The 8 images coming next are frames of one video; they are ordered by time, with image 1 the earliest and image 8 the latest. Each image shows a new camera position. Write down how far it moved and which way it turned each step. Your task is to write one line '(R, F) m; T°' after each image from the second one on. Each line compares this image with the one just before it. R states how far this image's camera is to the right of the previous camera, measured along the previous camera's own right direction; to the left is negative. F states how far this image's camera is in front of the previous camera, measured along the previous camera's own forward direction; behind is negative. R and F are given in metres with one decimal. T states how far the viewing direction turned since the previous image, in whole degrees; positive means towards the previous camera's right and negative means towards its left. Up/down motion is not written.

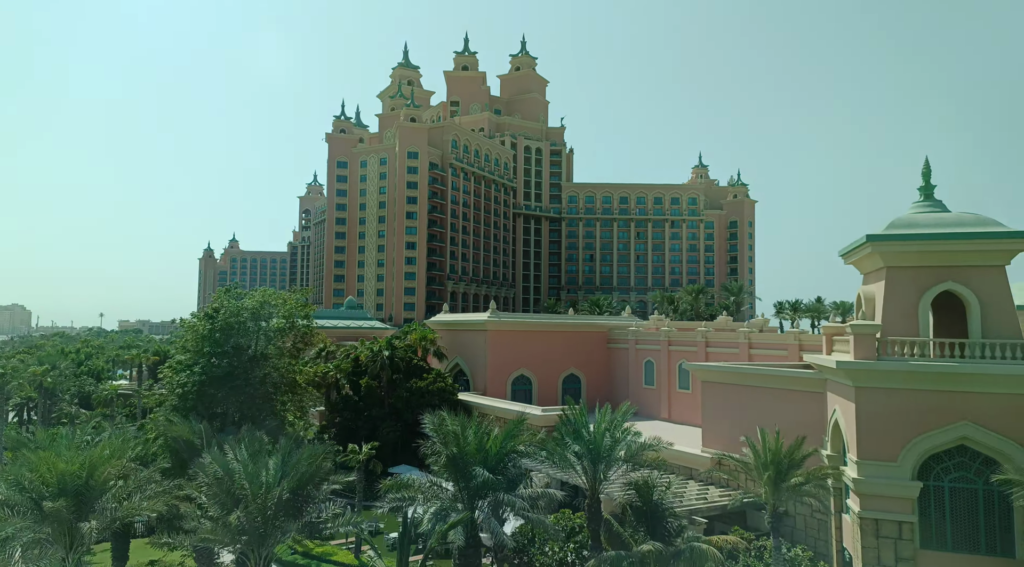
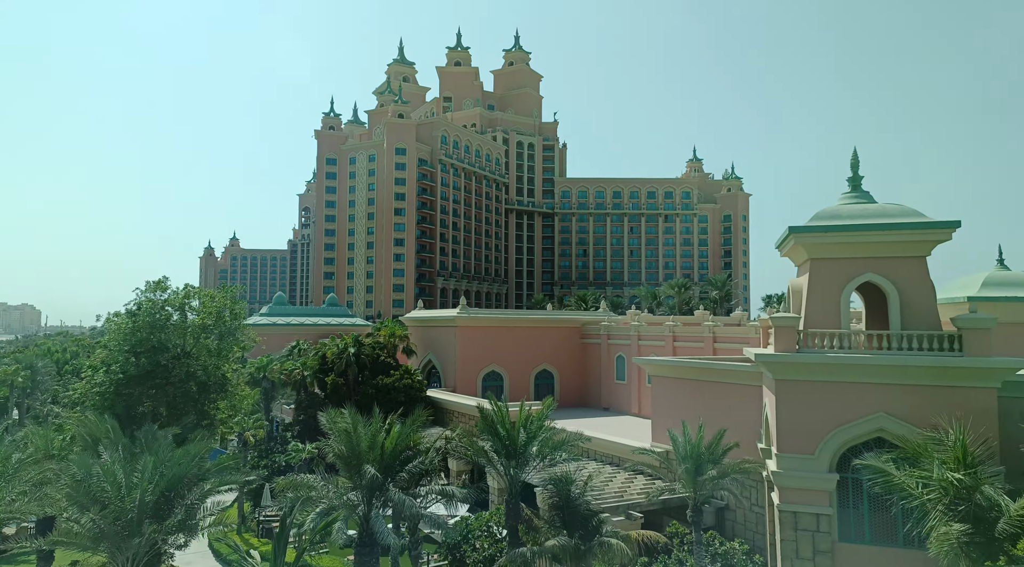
(+1.4, +0.1) m; 0°
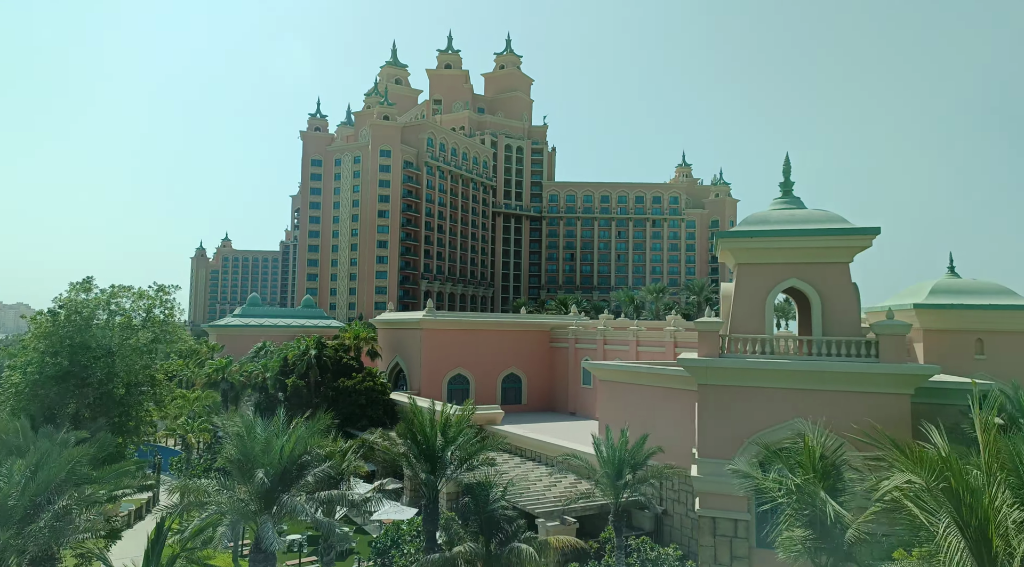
(+1.2, +0.1) m; +1°
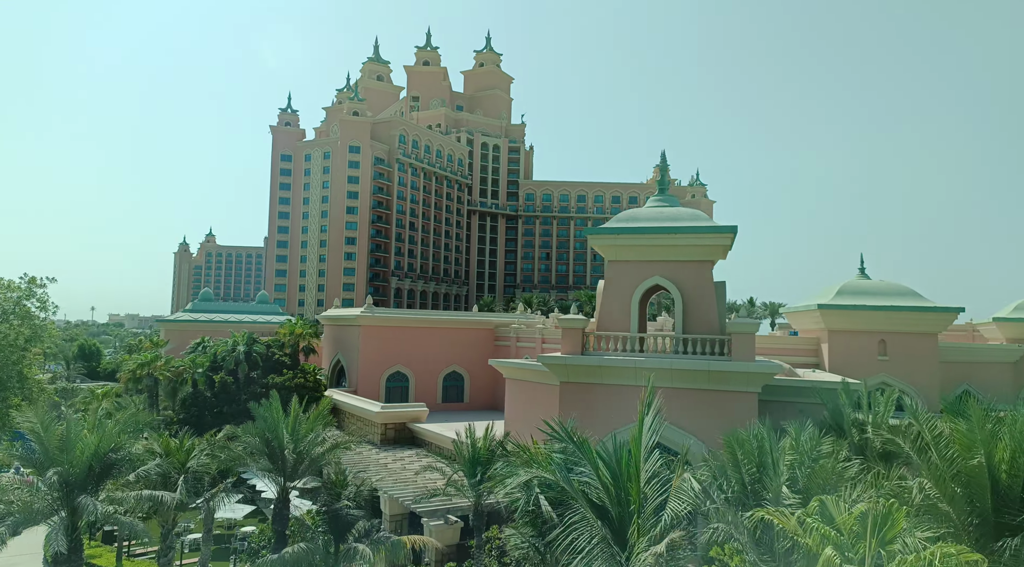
(+2.1, +0.2) m; +1°
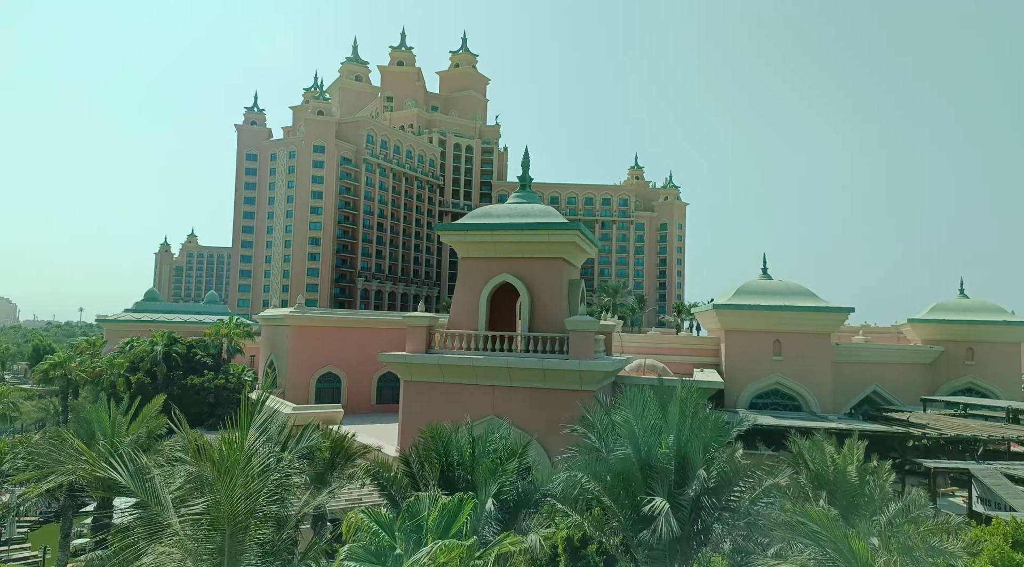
(+2.3, +0.2) m; +2°
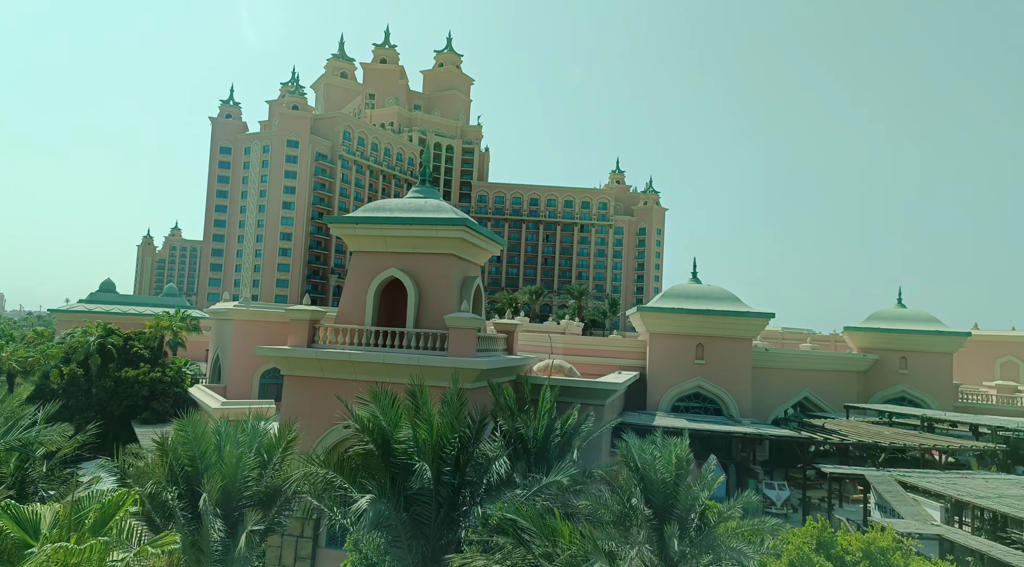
(+1.6, +0.2) m; +1°
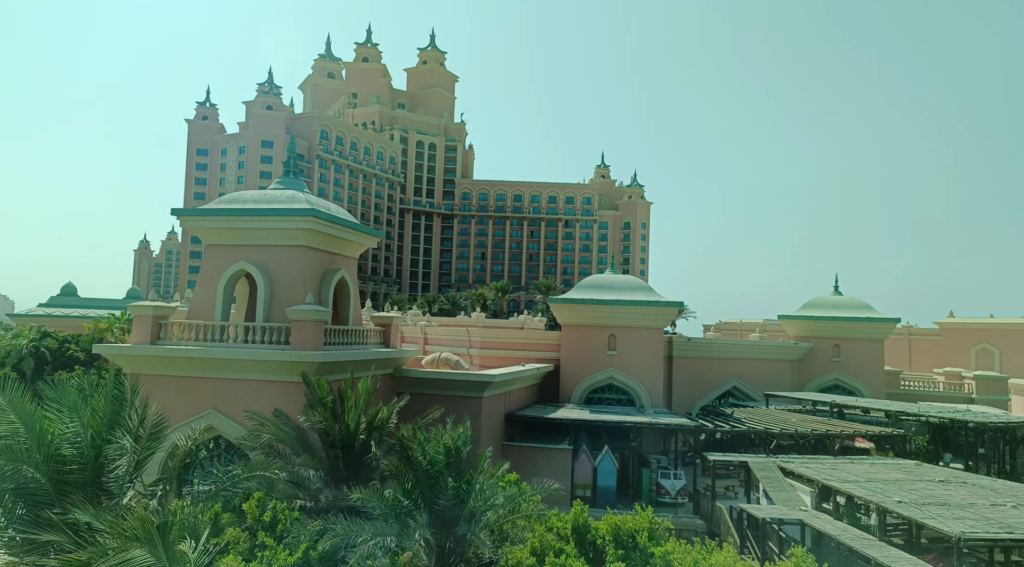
(+2.3, +0.3) m; +1°
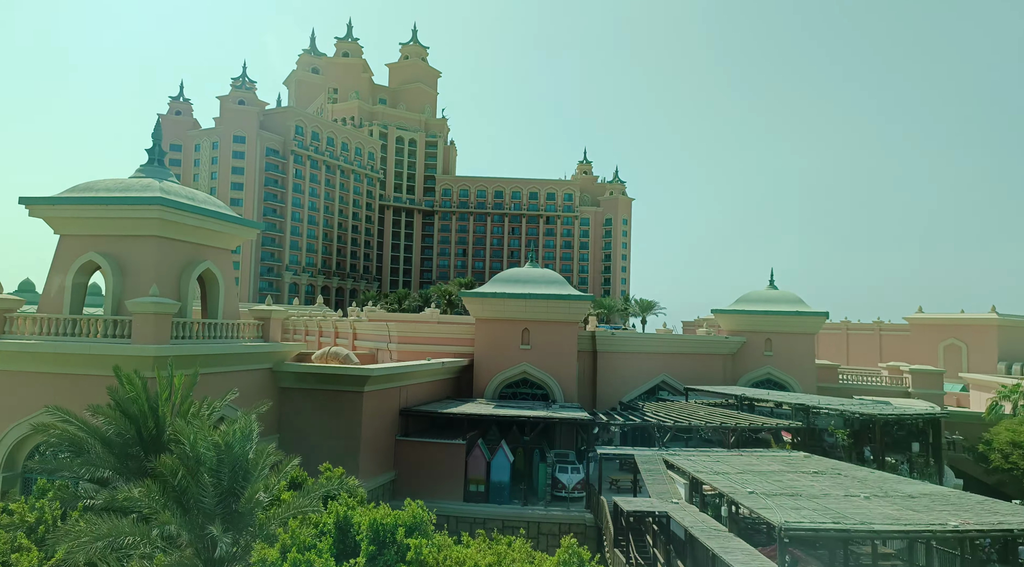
(+2.0, +0.3) m; +1°
